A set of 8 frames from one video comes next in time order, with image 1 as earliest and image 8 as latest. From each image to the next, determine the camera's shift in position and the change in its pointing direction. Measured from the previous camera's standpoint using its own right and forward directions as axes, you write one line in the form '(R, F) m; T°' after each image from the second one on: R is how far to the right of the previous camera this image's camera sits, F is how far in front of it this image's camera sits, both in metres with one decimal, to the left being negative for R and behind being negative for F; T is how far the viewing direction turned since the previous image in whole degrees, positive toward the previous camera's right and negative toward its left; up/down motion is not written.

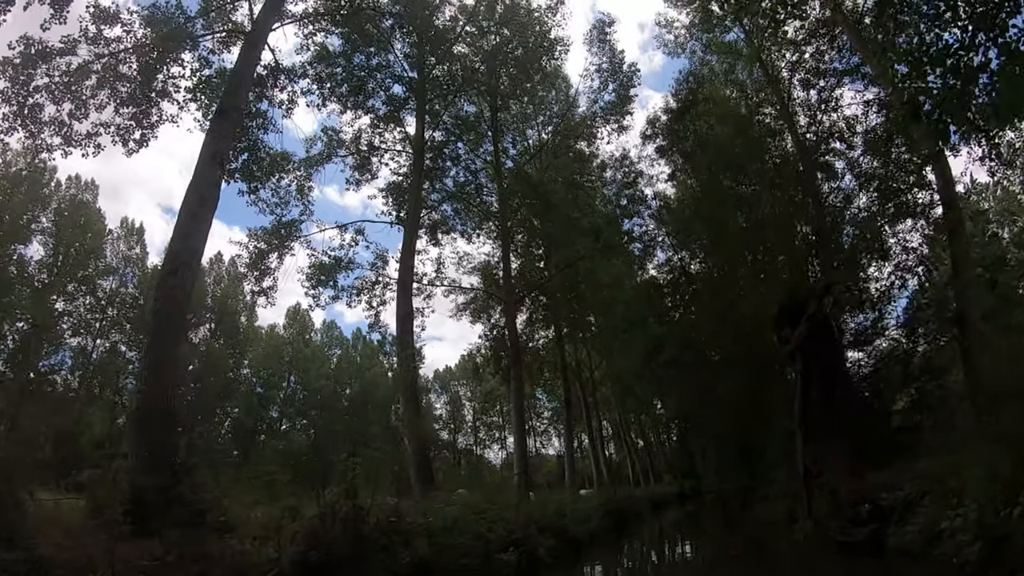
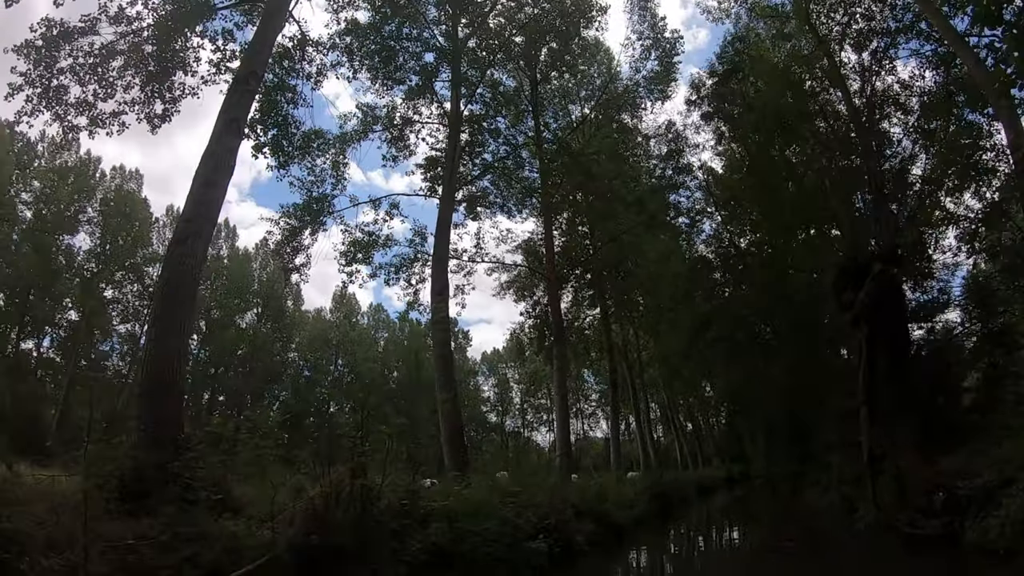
(+0.1, +0.4) m; -4°
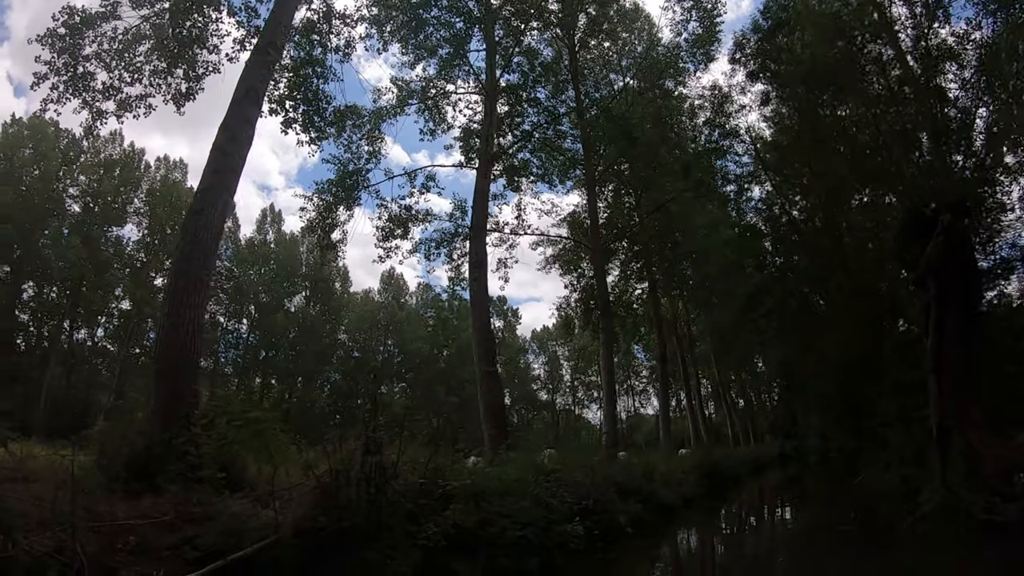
(+0.1, +0.3) m; -4°
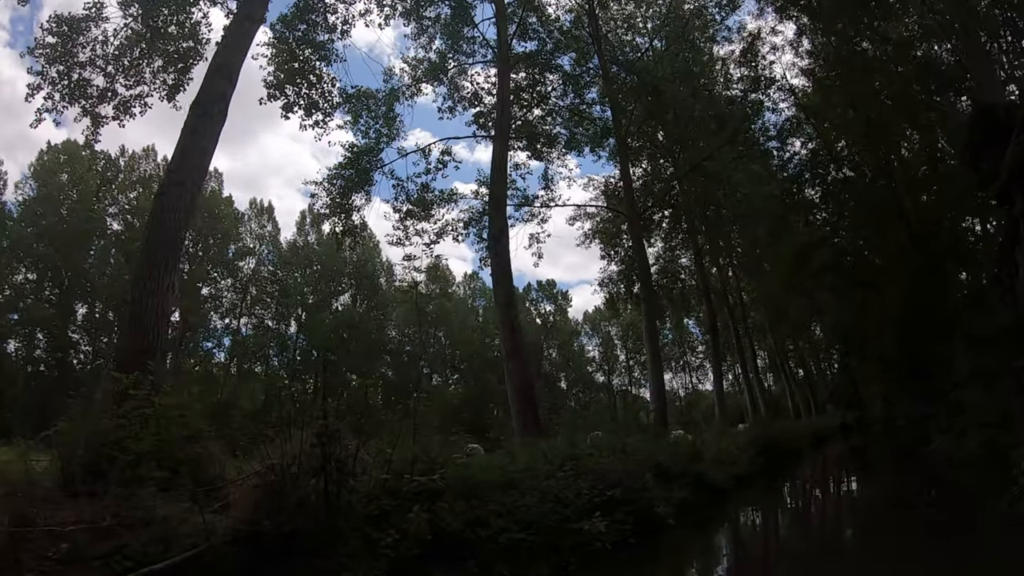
(+0.3, +0.5) m; -4°
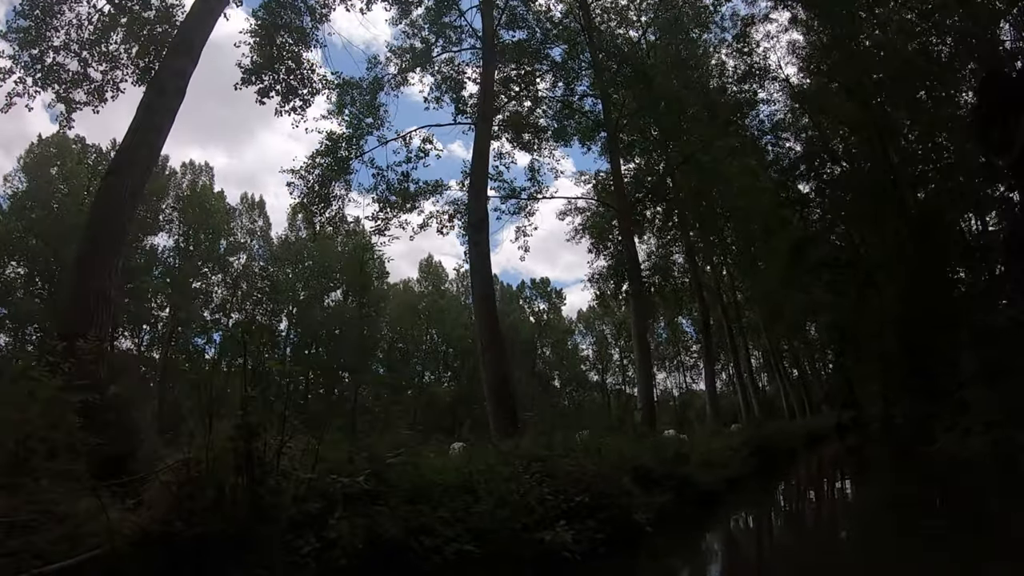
(+0.1, +0.2) m; 0°
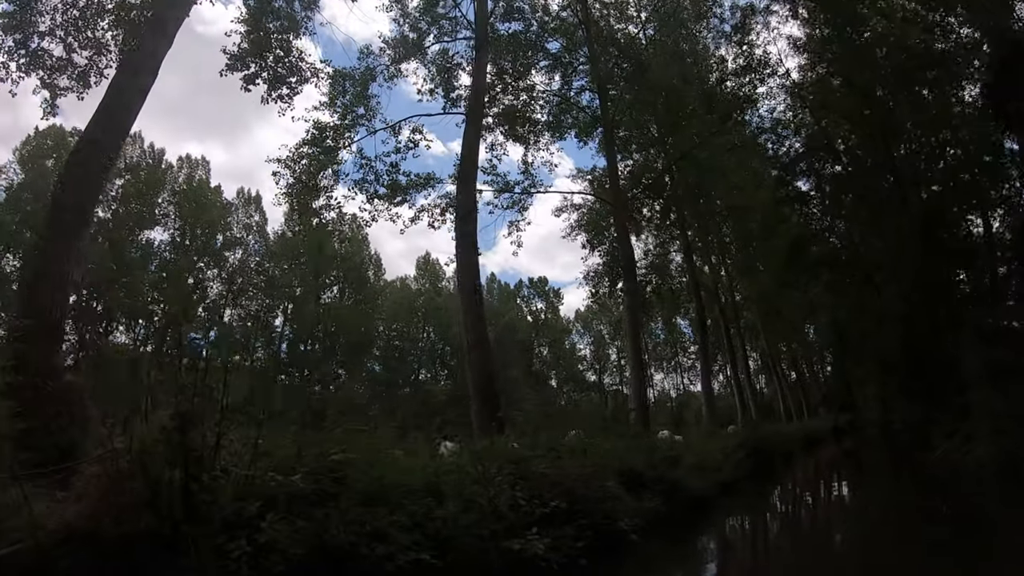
(+0.1, +0.2) m; 0°
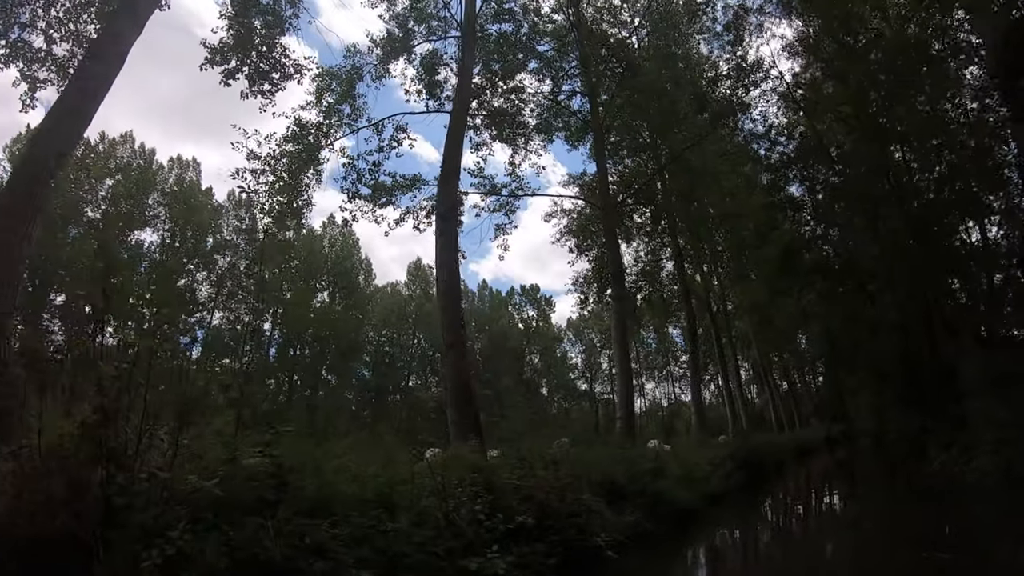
(+0.1, +0.2) m; +1°
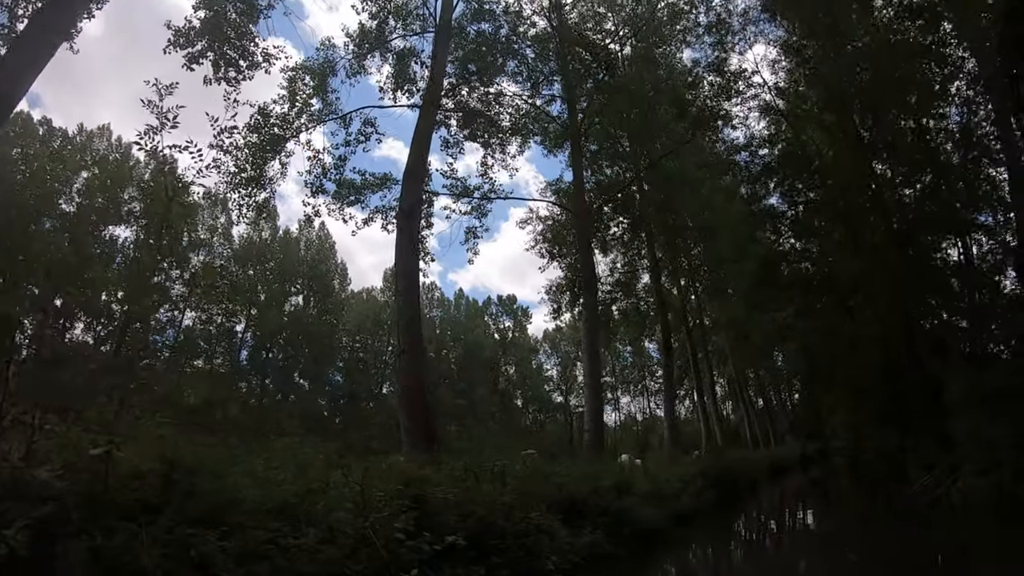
(+0.1, +0.2) m; +2°
